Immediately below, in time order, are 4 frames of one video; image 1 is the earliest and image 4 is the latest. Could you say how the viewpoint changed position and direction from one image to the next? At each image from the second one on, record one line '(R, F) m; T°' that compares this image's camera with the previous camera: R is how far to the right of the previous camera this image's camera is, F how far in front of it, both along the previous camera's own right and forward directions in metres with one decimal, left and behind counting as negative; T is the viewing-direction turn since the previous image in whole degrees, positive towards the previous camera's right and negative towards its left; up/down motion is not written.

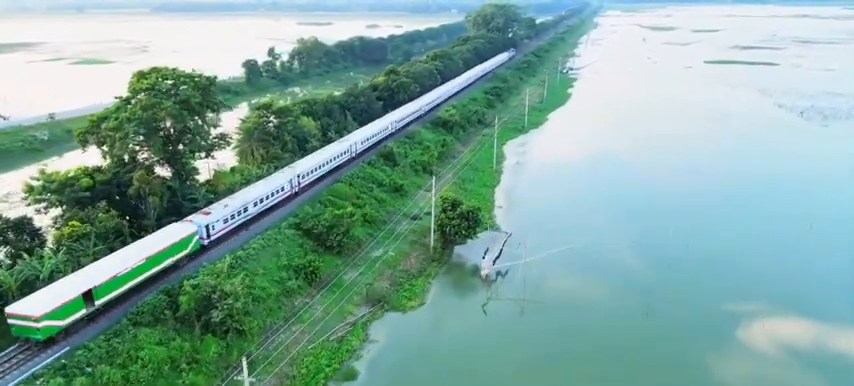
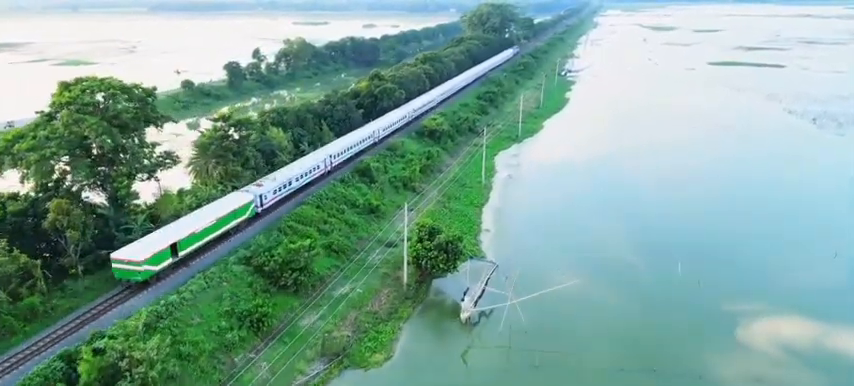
(+1.0, +3.3) m; 0°
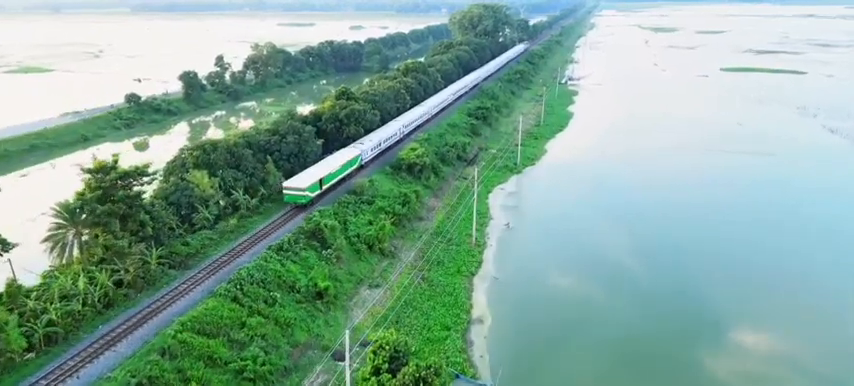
(+0.8, +8.0) m; +1°
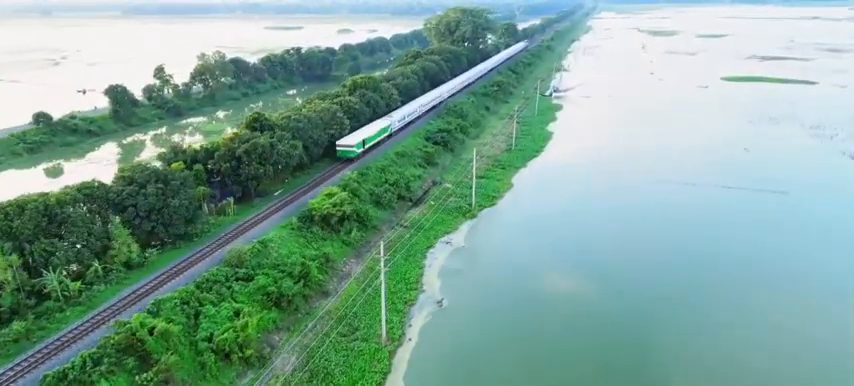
(+3.3, +7.1) m; 0°
